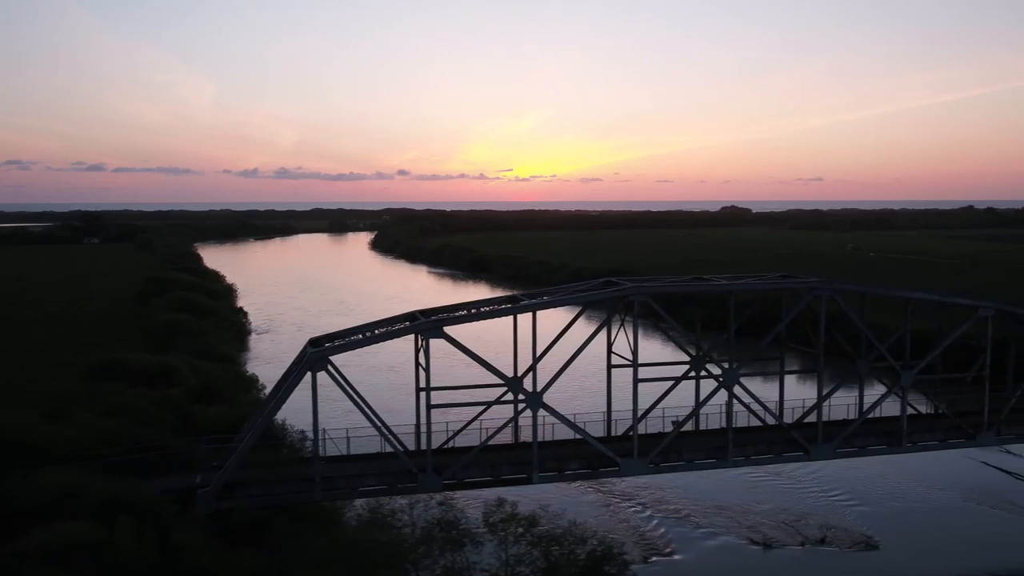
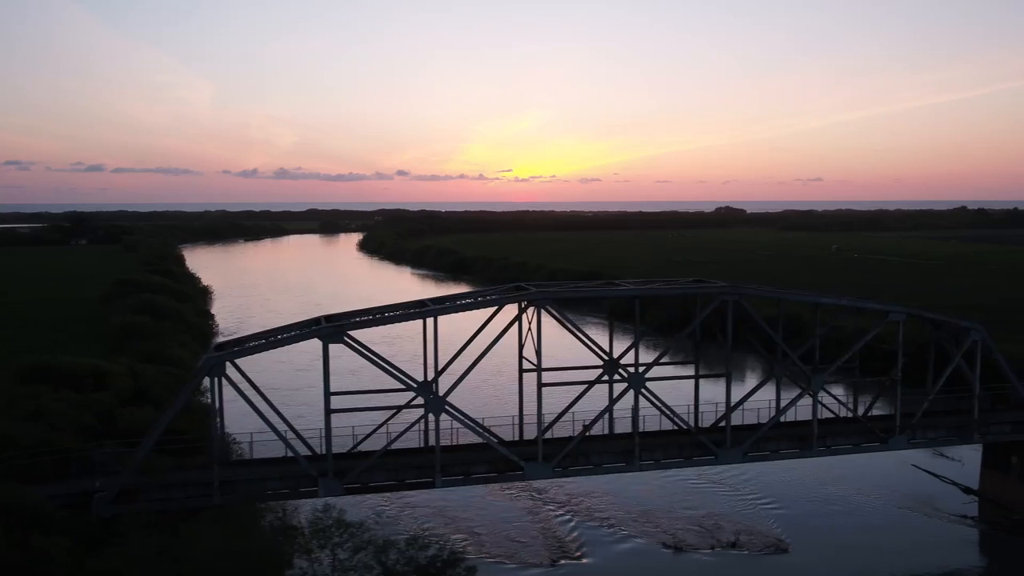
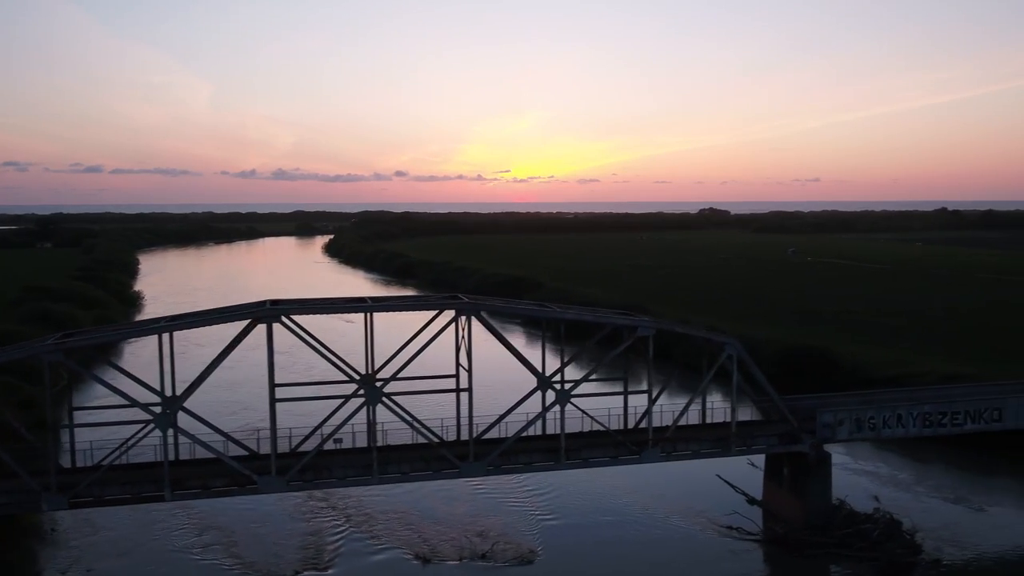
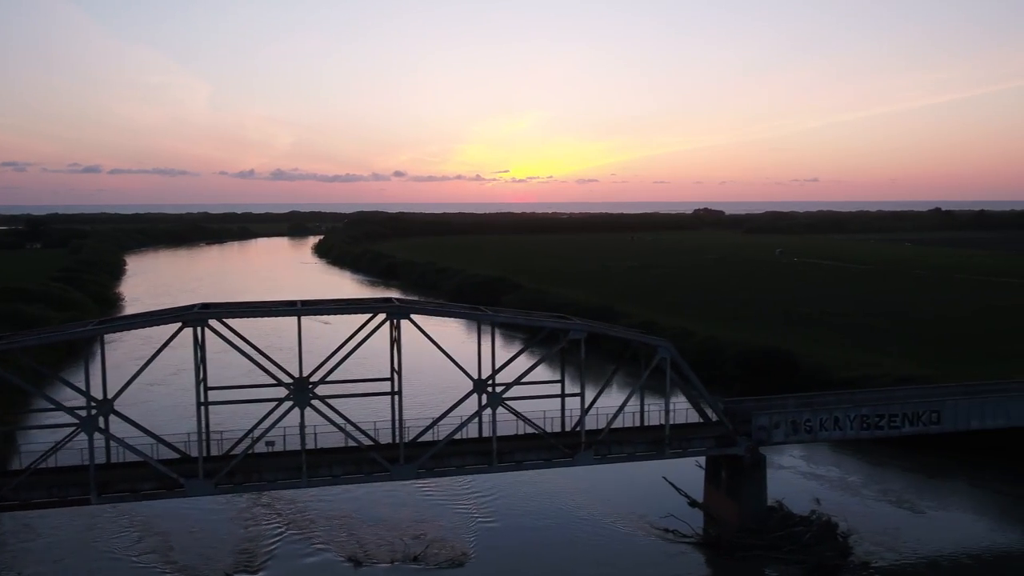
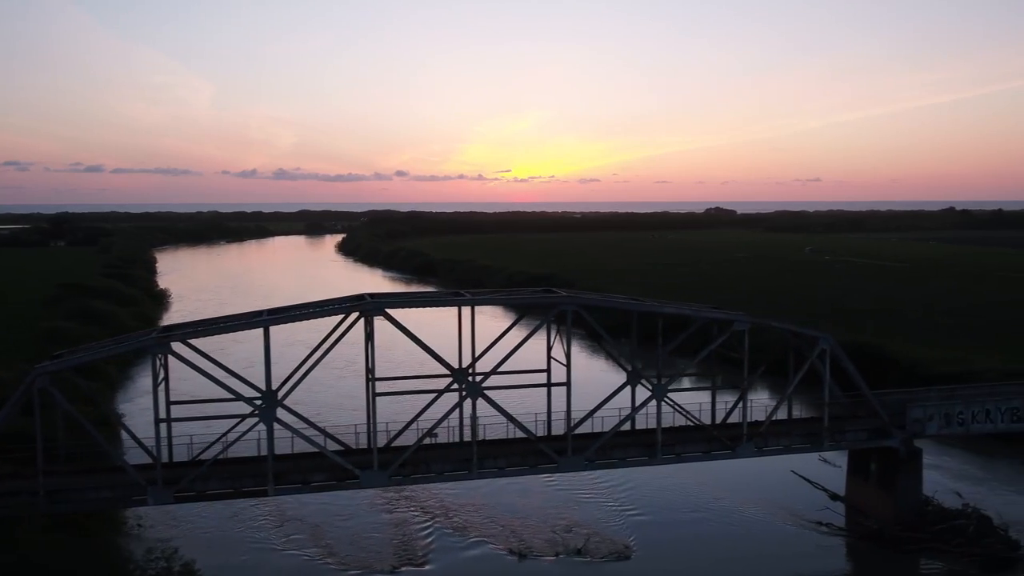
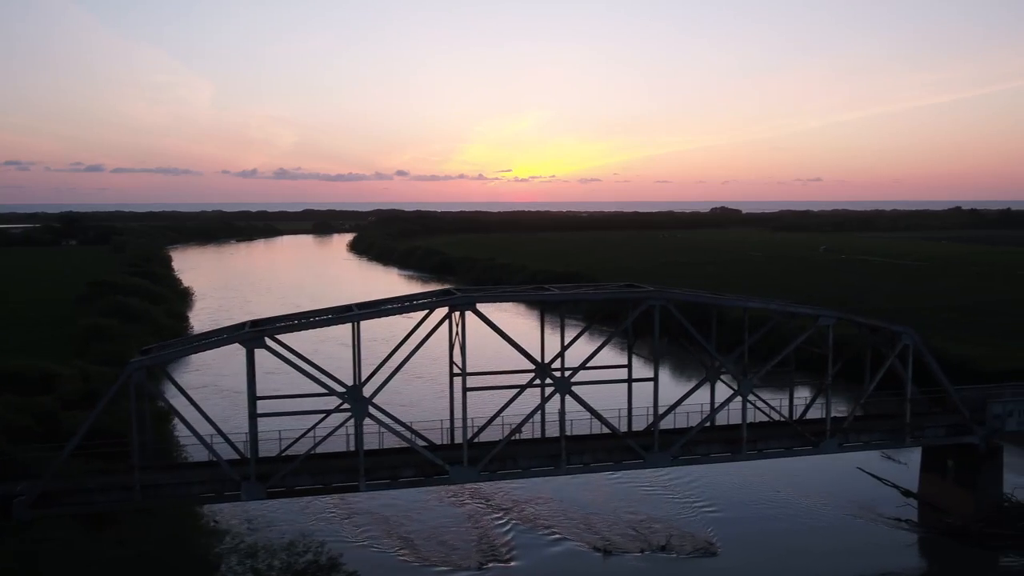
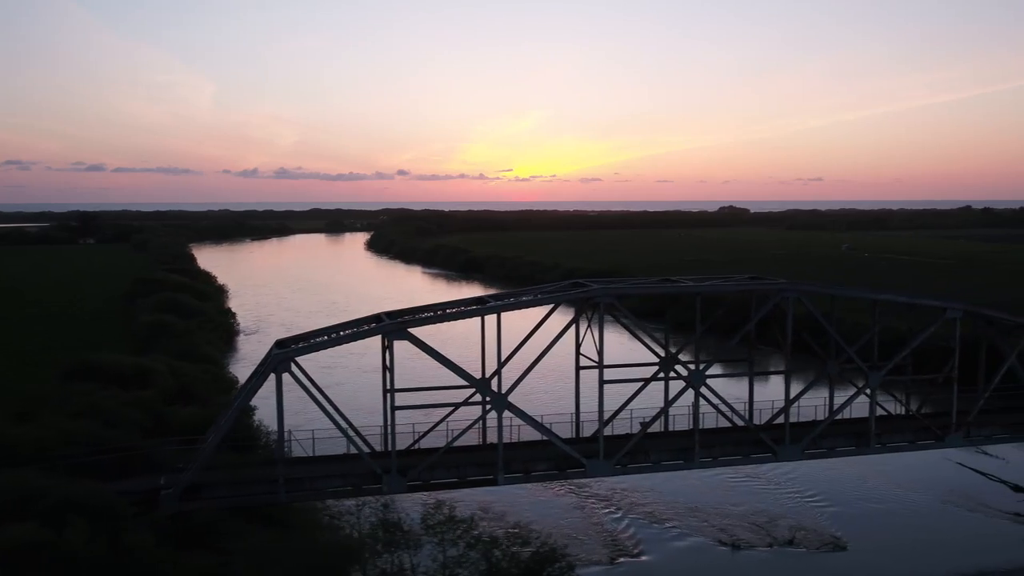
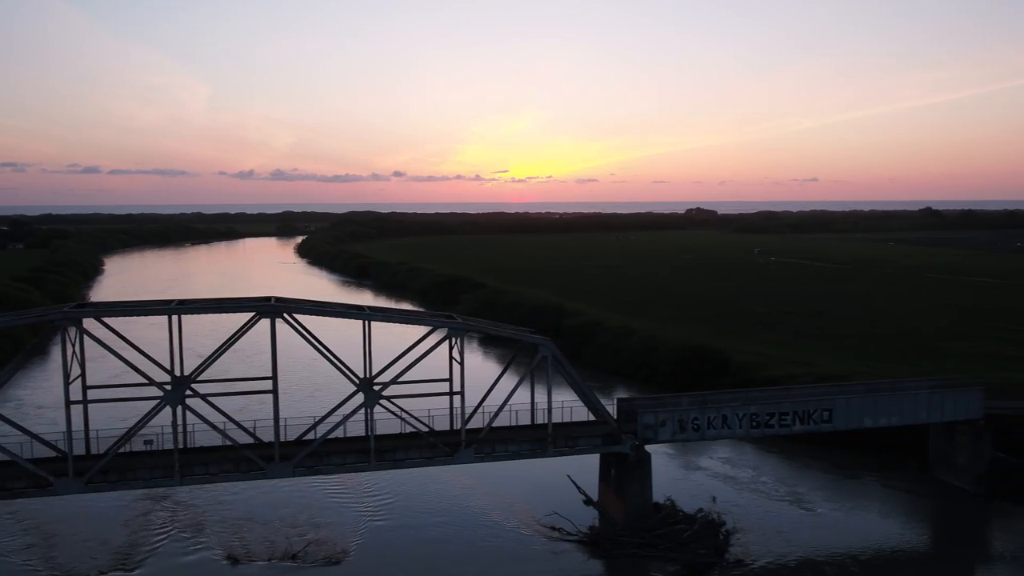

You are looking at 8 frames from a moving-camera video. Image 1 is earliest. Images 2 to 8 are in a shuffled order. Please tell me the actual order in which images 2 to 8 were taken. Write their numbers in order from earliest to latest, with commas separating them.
7, 2, 6, 5, 3, 4, 8
